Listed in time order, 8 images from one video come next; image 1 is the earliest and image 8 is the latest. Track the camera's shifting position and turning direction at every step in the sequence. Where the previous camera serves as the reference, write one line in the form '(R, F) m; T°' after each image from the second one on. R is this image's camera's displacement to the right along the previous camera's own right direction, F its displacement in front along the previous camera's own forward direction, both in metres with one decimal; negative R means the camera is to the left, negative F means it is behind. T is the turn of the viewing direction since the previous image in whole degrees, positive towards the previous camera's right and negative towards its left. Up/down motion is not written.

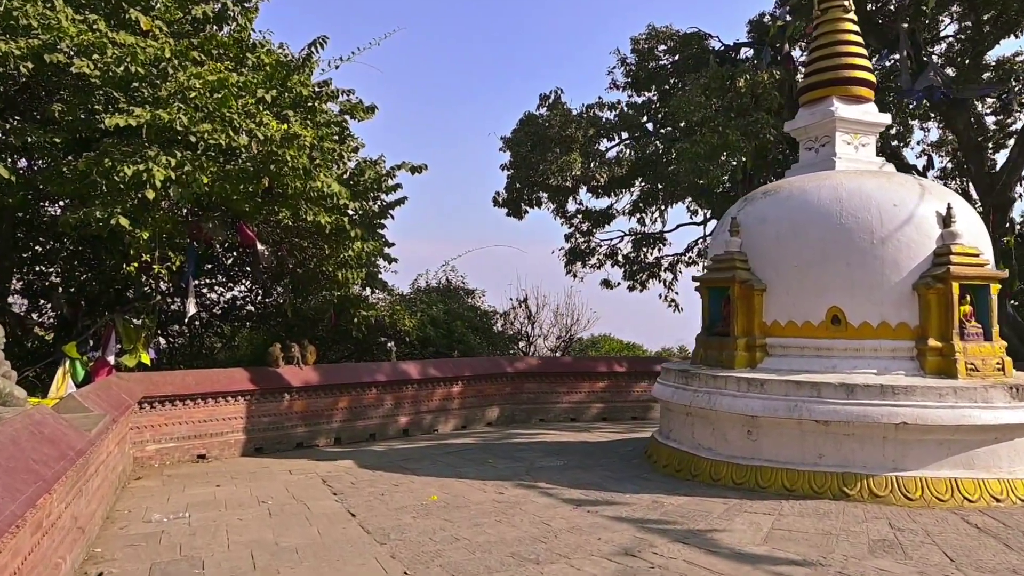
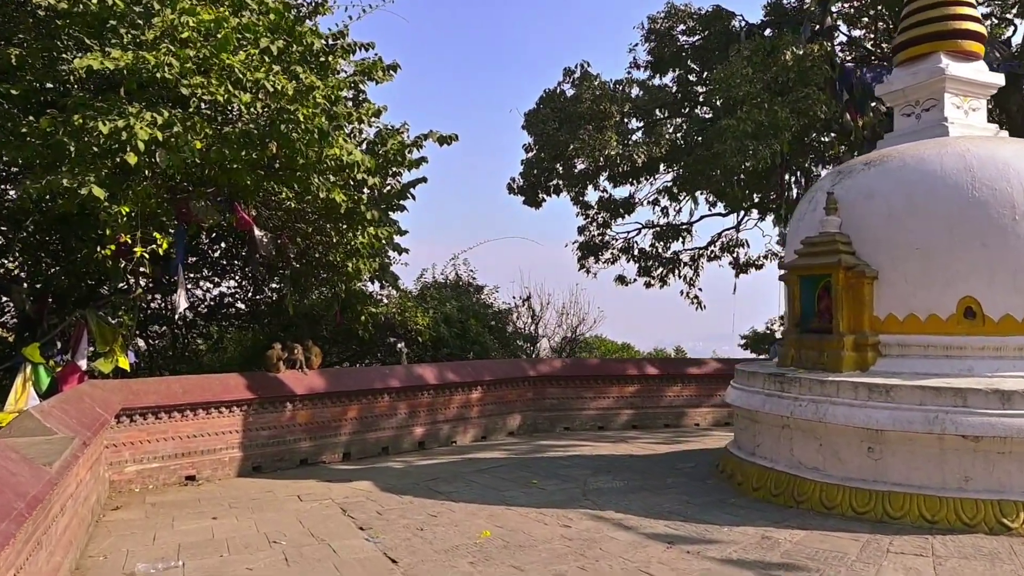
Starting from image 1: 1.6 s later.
(-0.6, +1.2) m; +2°
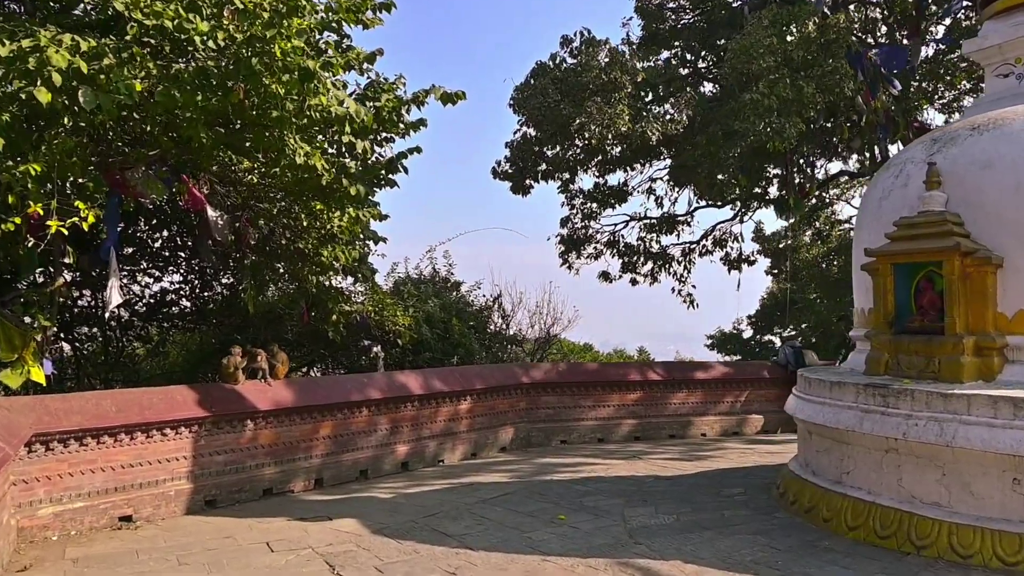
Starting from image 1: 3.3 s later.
(-0.6, +1.3) m; +4°
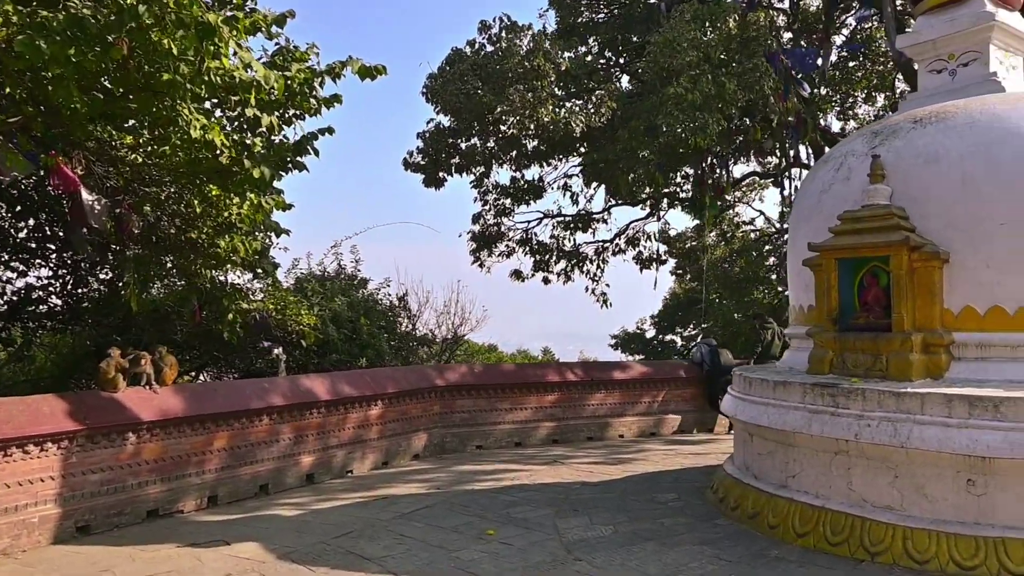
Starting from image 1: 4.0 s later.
(-0.2, +0.5) m; +8°
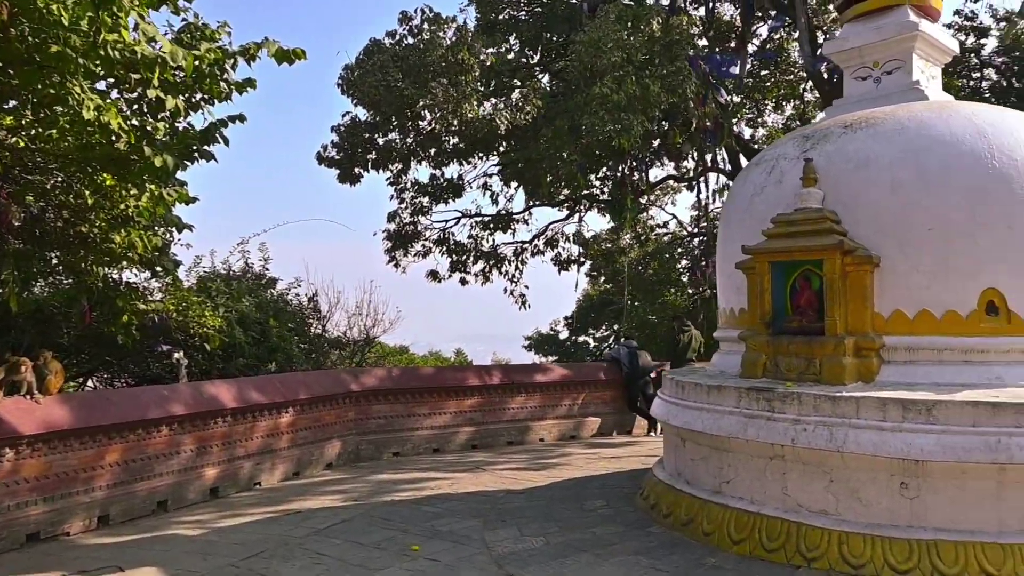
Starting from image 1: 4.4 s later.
(-0.1, +0.3) m; +7°
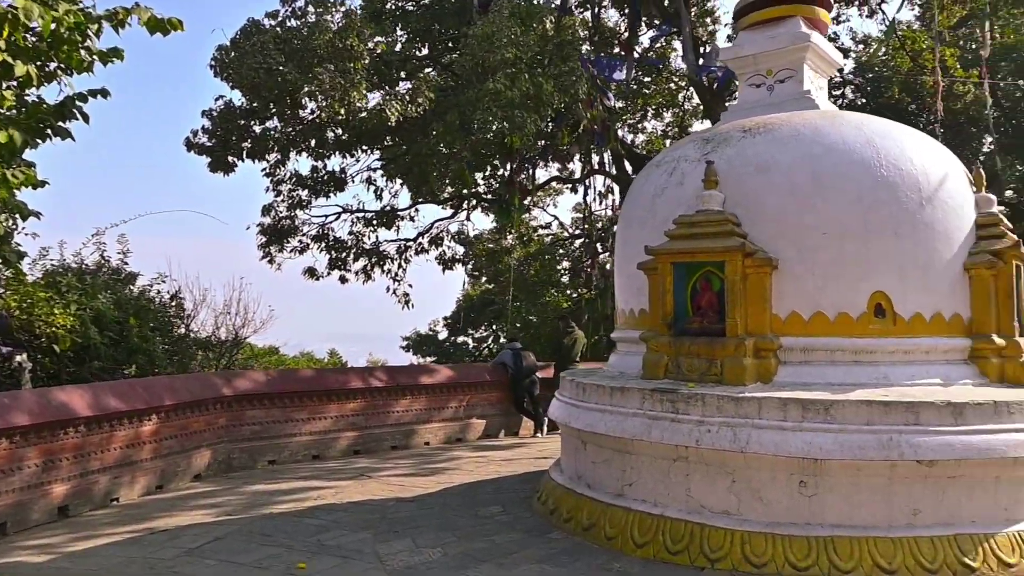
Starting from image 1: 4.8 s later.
(-0.2, +0.2) m; +9°
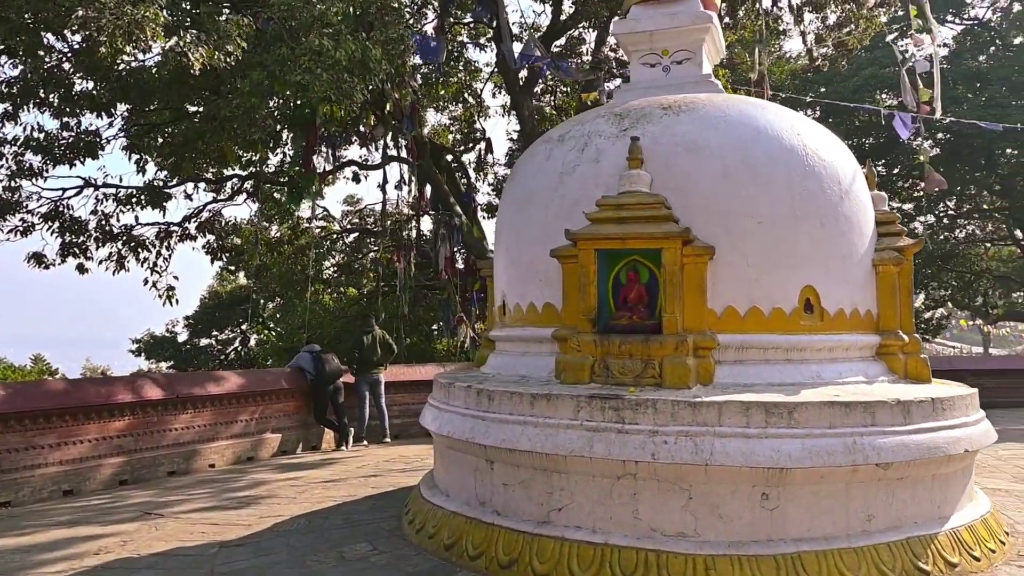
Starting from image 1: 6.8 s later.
(-0.8, +1.0) m; +20°
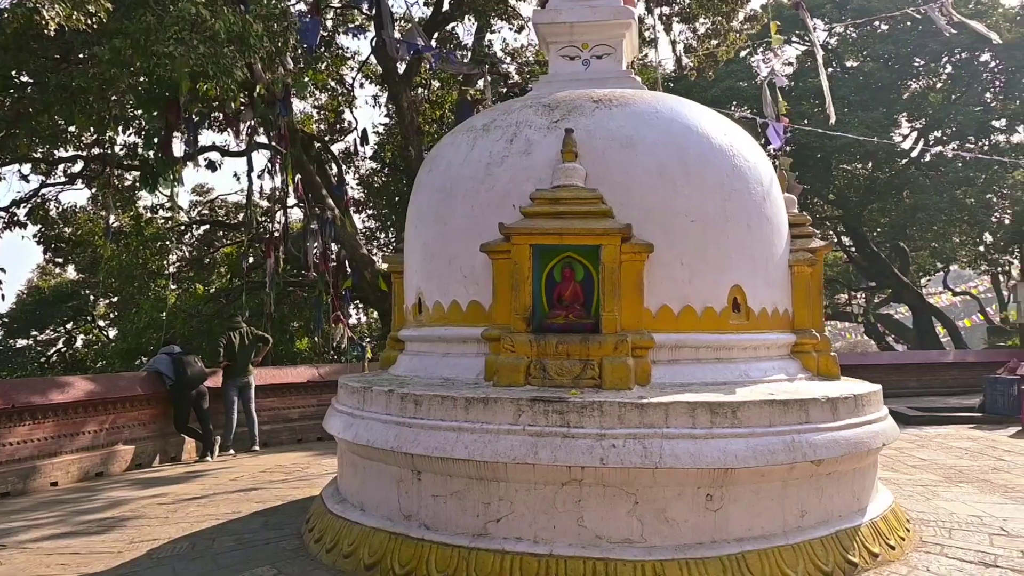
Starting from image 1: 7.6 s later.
(-0.4, +0.3) m; +11°
